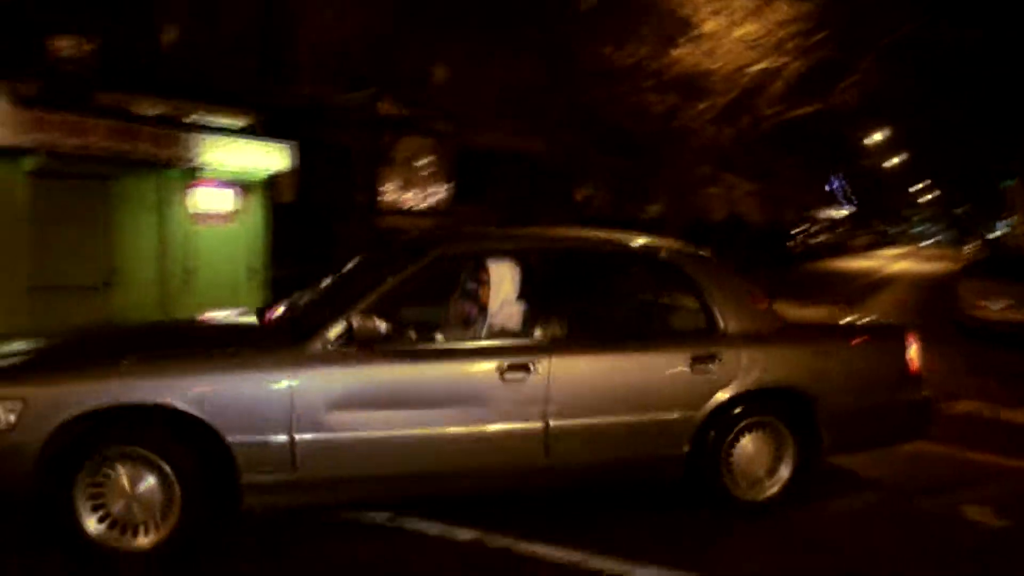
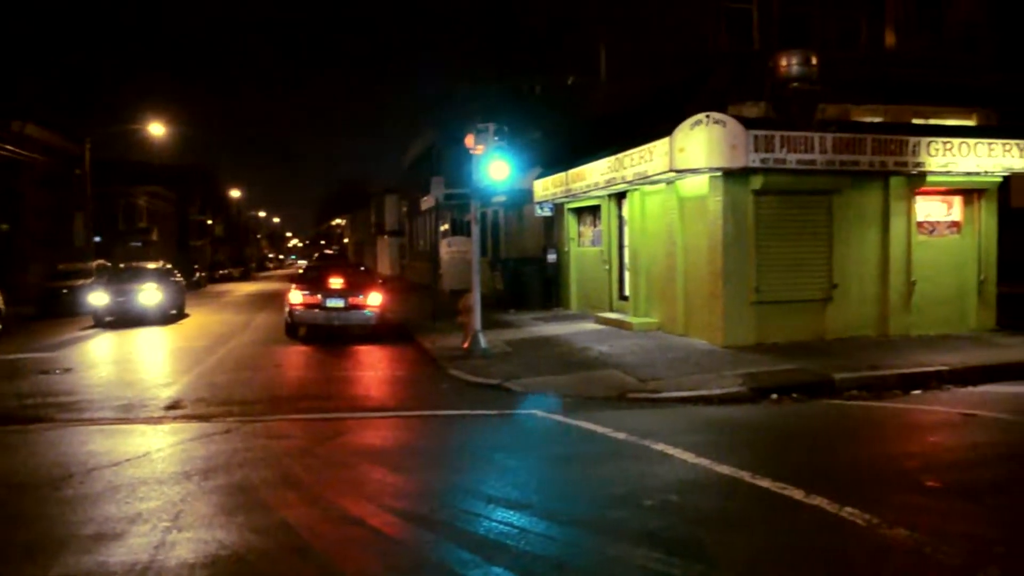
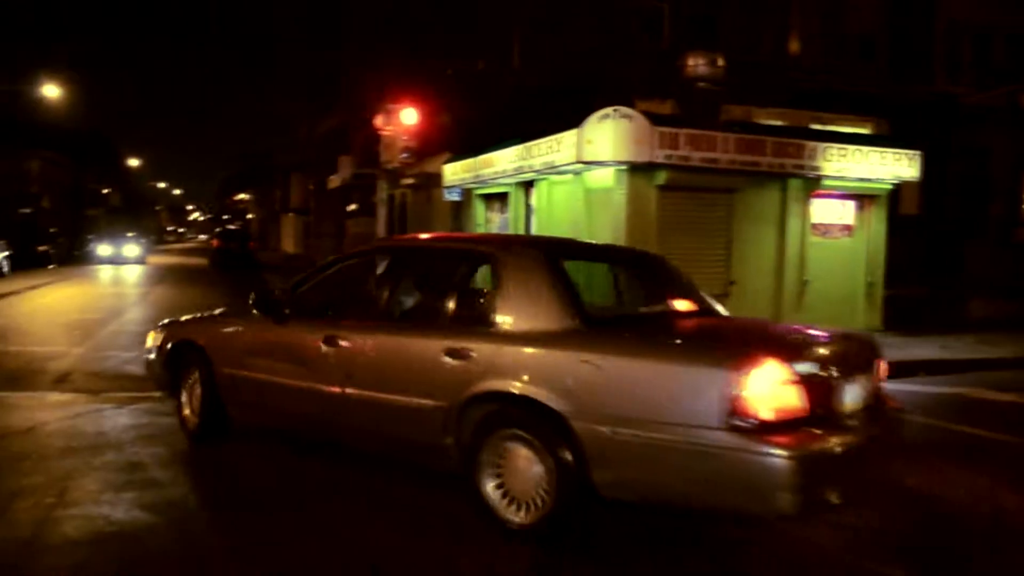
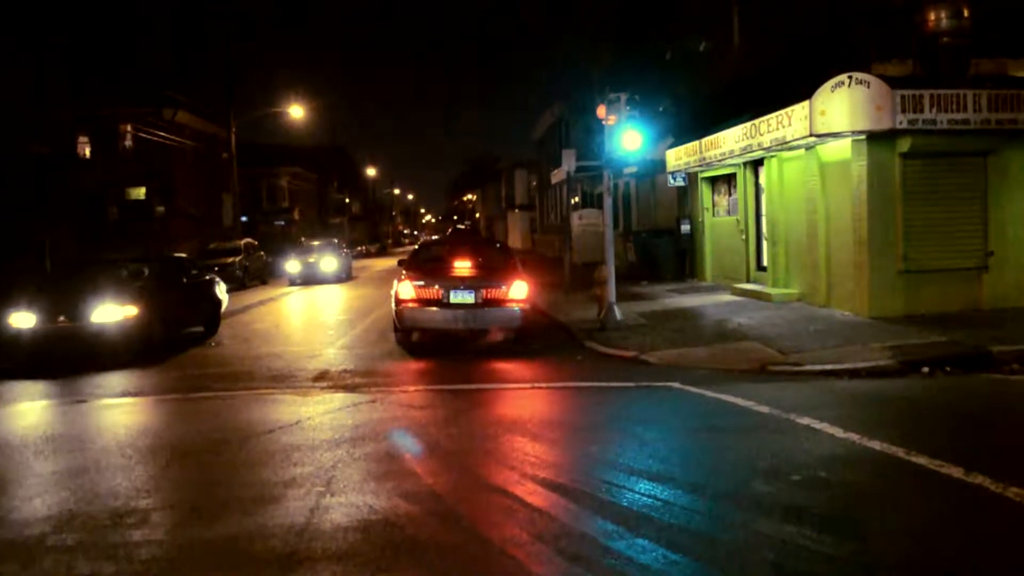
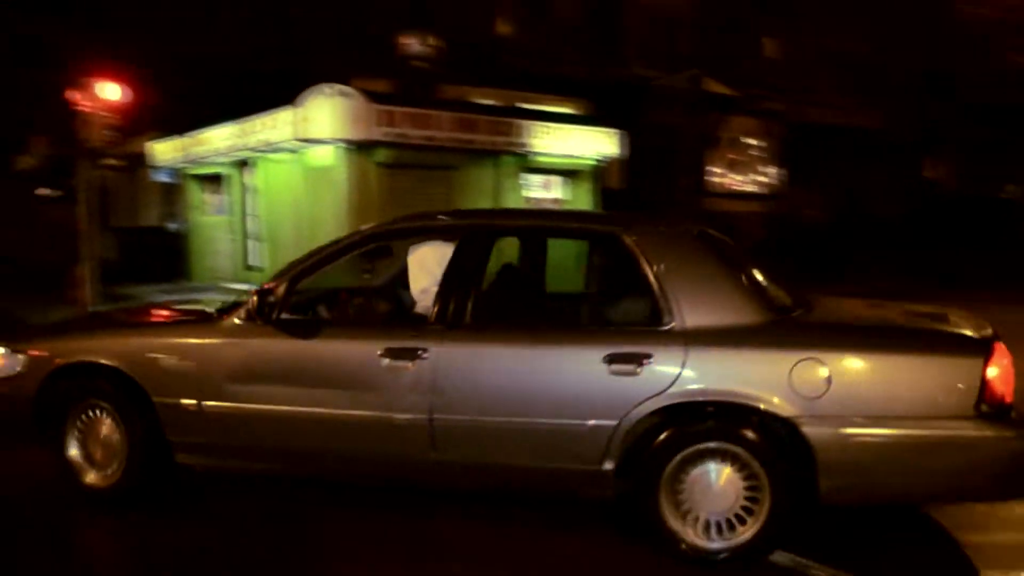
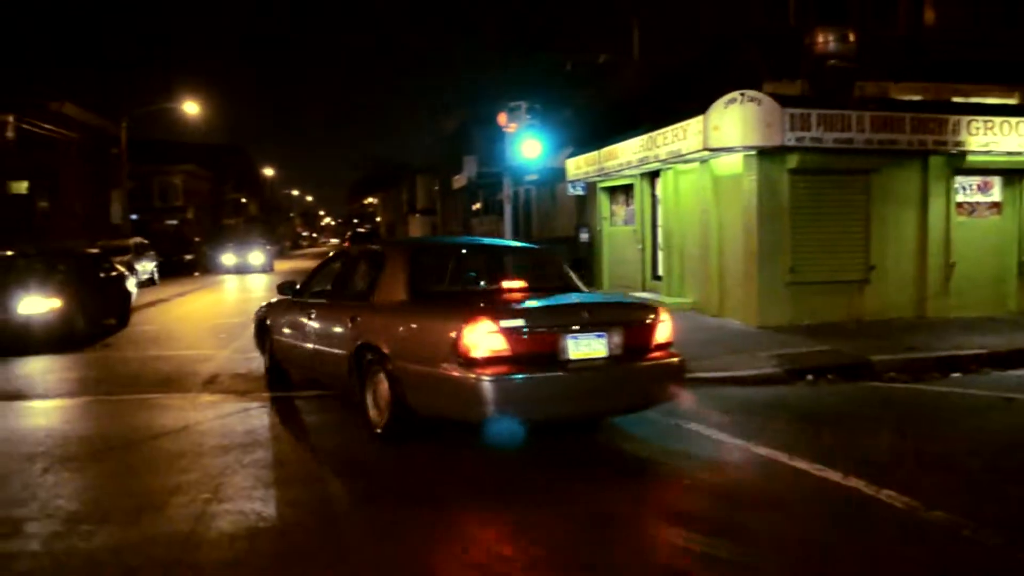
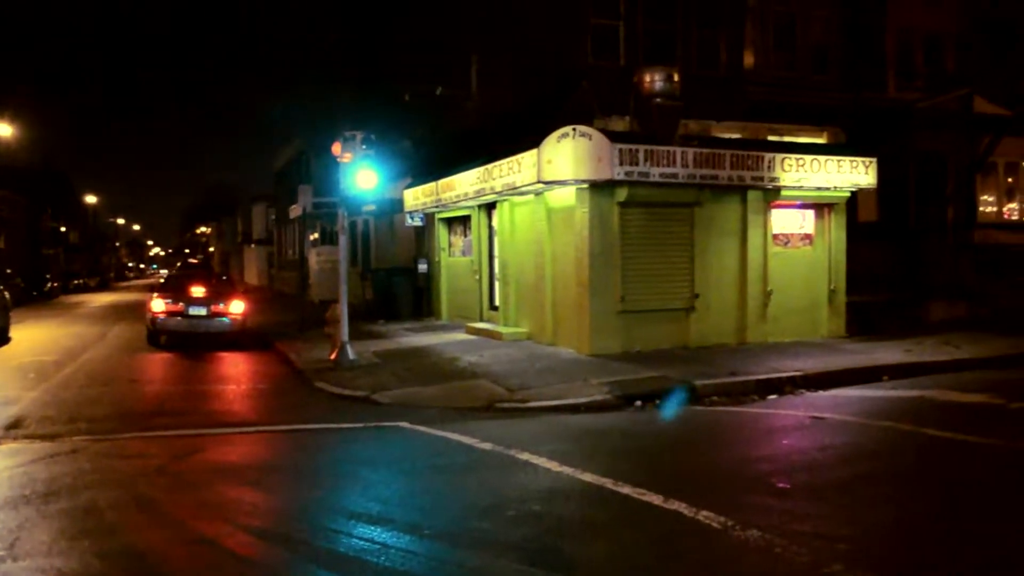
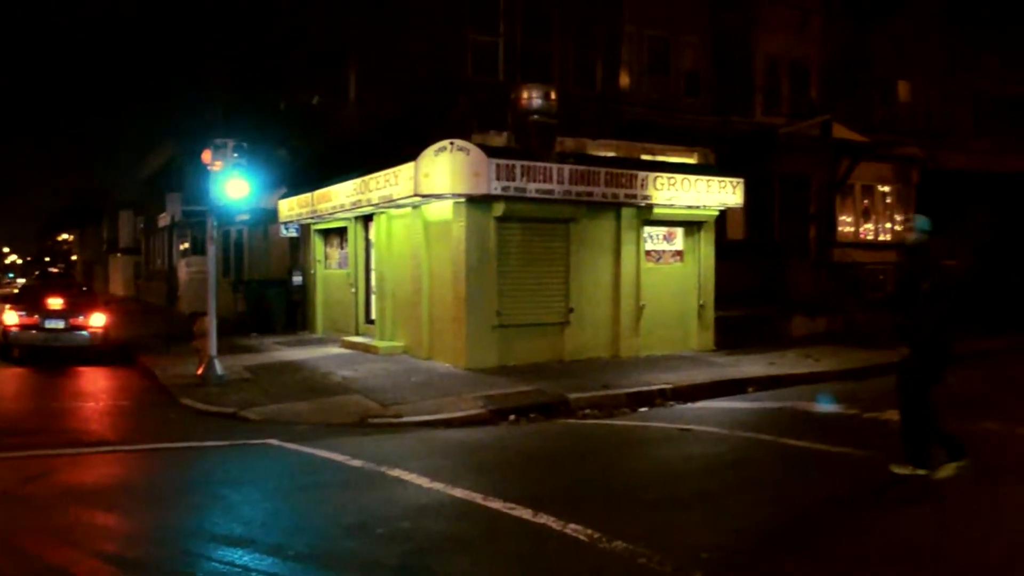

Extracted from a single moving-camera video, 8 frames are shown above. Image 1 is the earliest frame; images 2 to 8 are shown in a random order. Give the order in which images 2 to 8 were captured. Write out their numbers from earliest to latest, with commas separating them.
5, 3, 6, 4, 2, 7, 8
